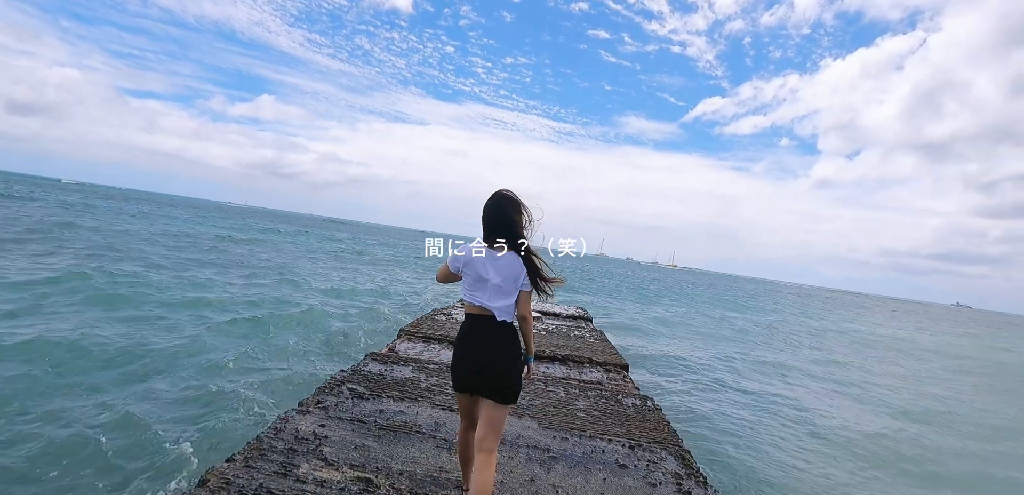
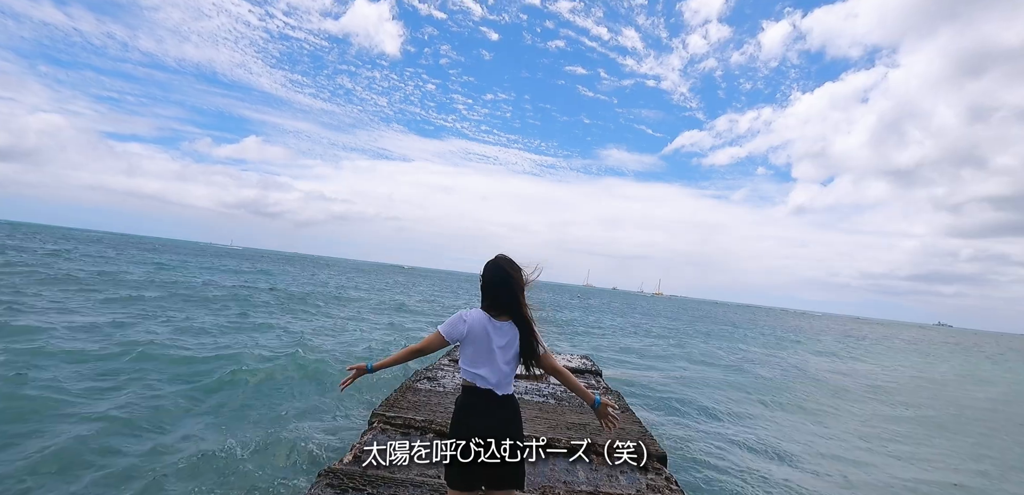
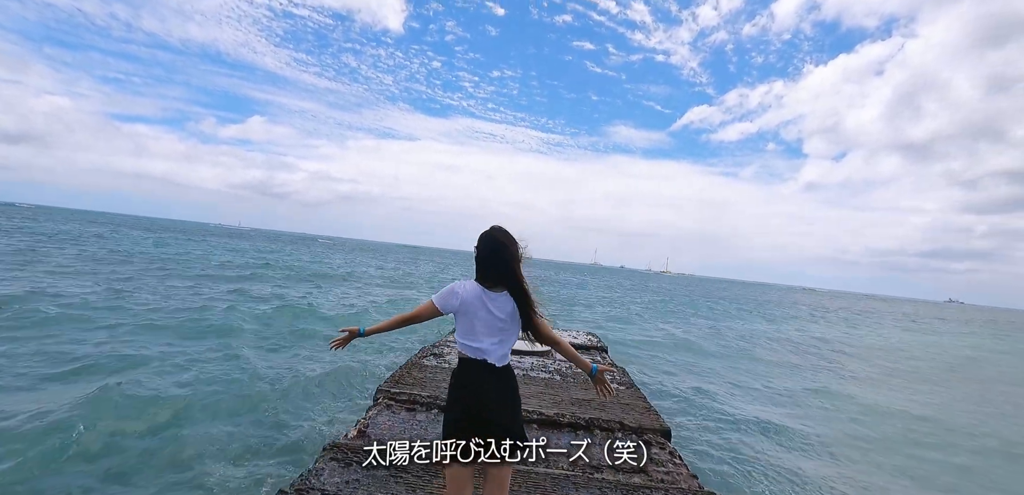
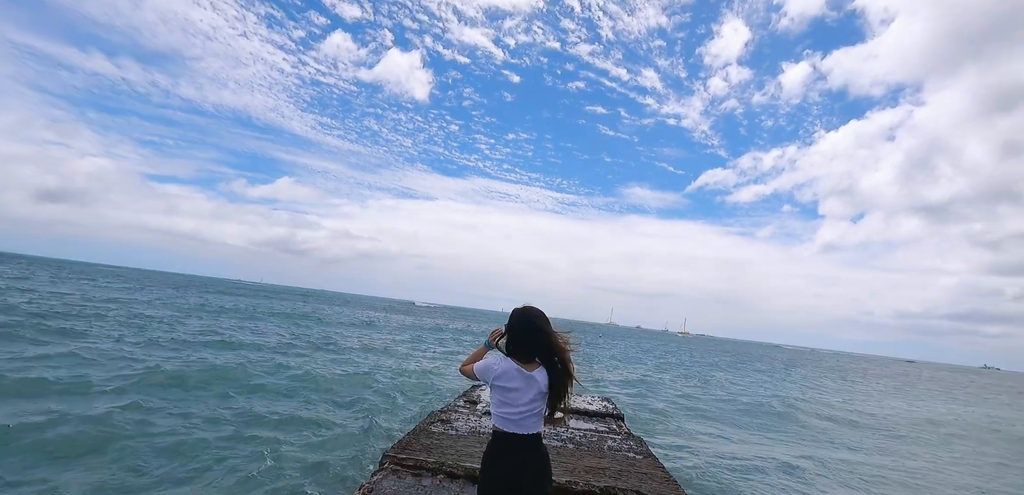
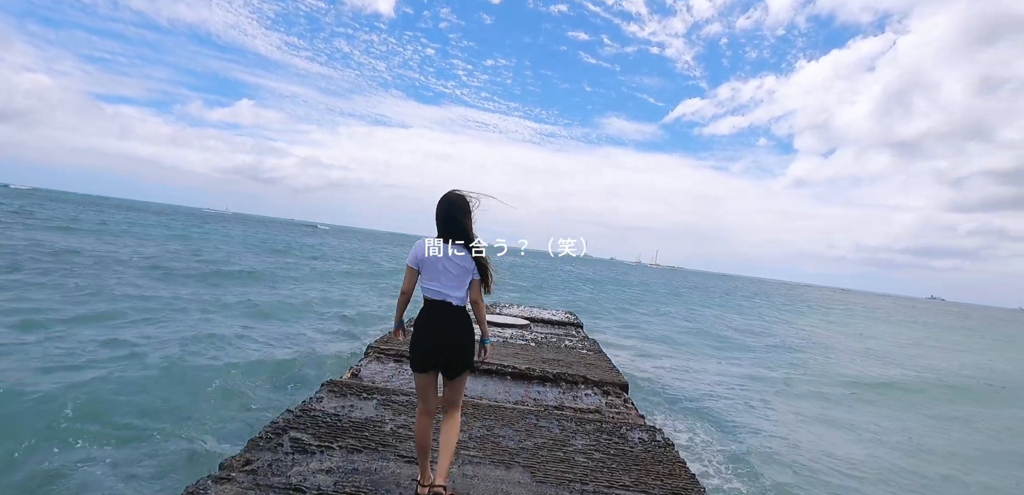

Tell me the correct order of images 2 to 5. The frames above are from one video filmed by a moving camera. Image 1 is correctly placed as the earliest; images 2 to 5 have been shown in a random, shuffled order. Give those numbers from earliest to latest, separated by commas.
5, 3, 2, 4
